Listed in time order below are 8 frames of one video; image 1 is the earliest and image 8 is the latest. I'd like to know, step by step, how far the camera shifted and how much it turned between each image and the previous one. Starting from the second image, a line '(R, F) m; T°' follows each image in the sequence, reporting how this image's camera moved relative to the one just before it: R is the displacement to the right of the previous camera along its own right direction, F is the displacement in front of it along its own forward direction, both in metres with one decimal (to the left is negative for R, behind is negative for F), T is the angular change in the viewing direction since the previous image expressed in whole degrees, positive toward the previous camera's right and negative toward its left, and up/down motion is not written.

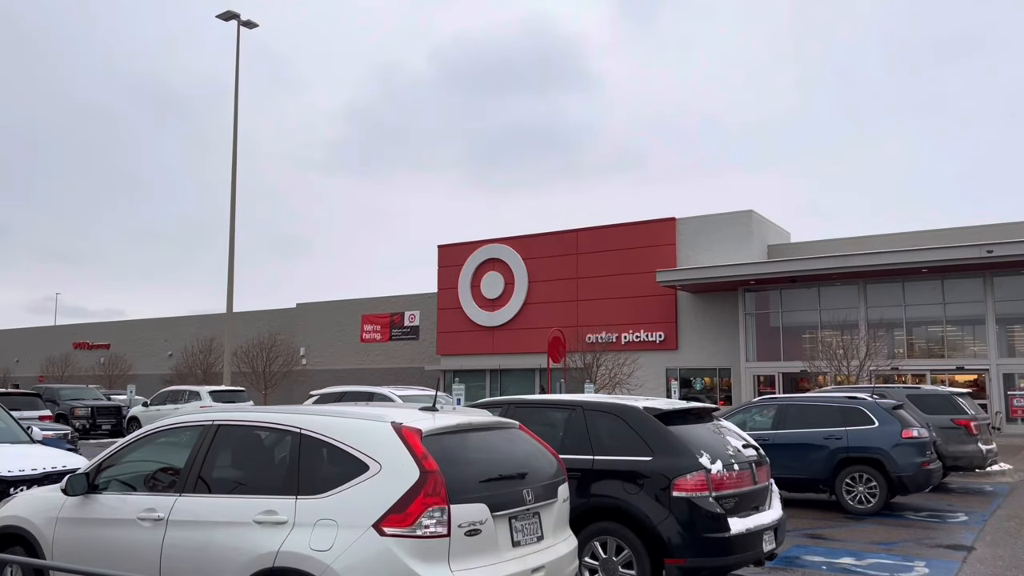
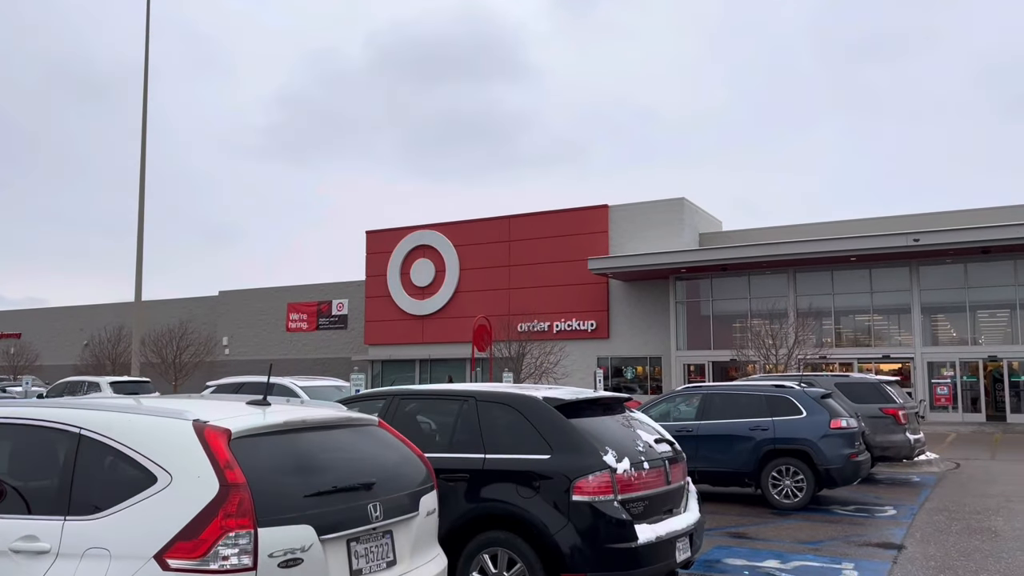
(+0.4, +0.8) m; +4°
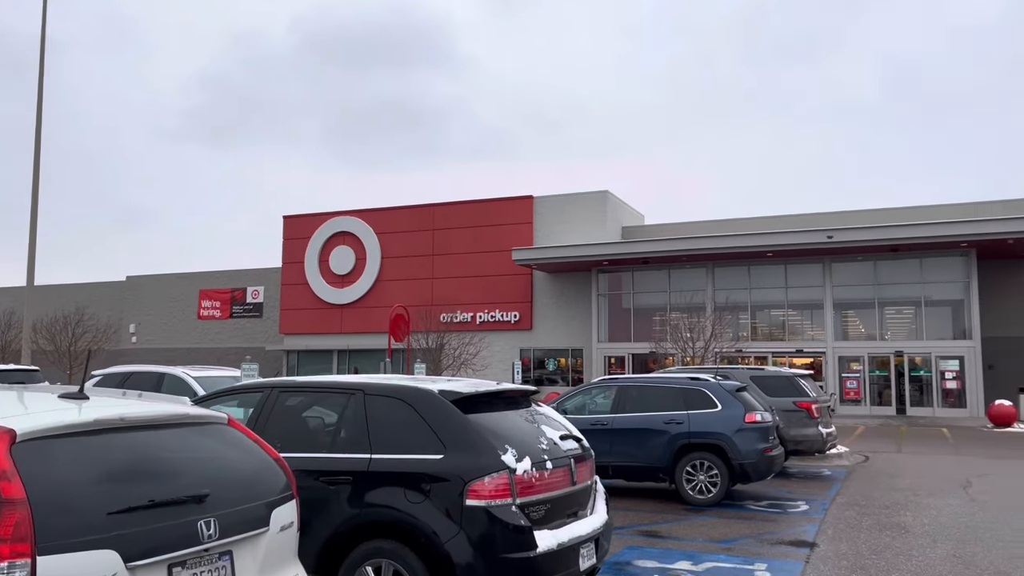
(+0.2, +0.5) m; +5°
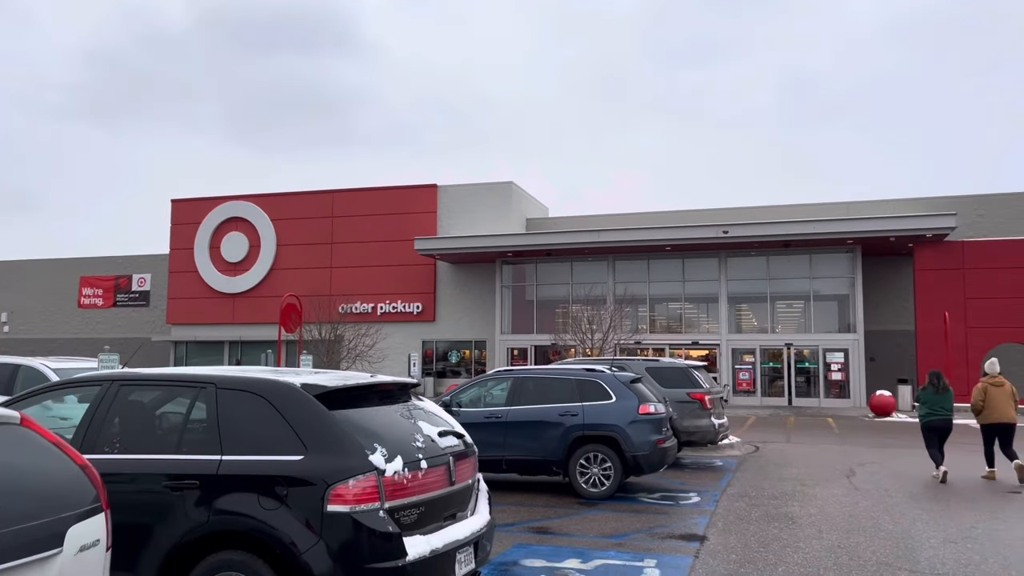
(+0.2, +0.3) m; +7°
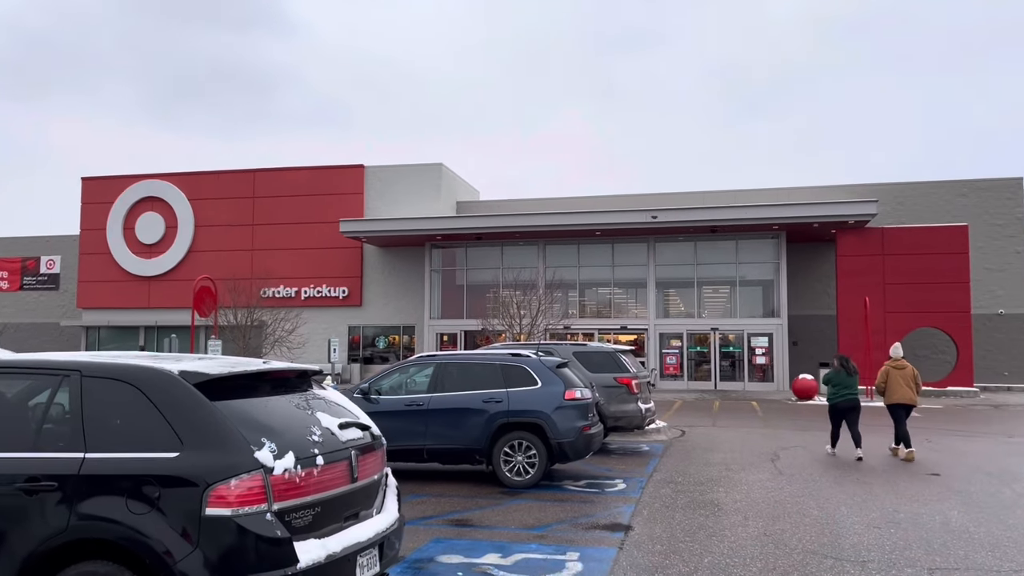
(+0.1, +0.3) m; +5°
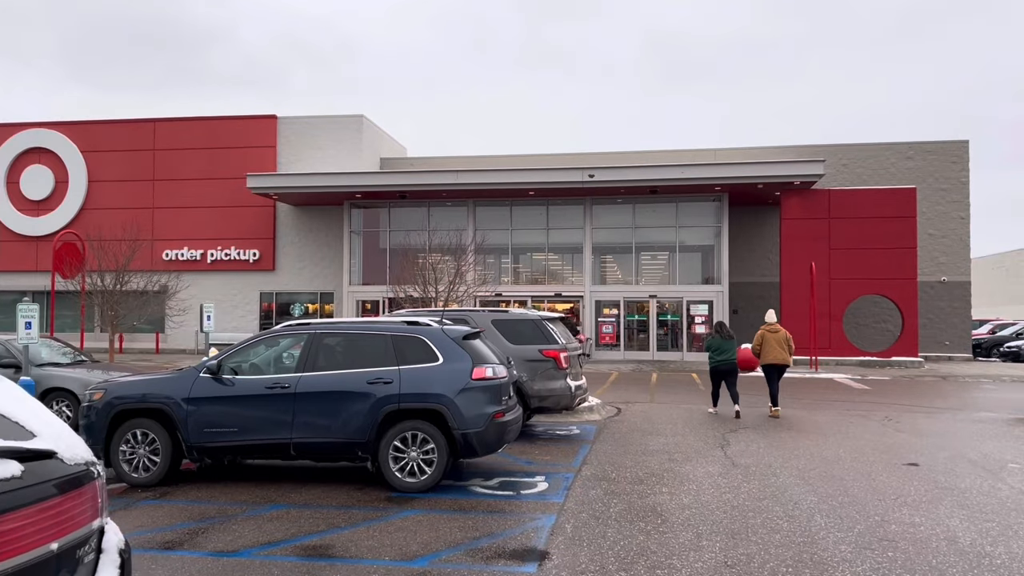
(+0.4, +1.8) m; +4°
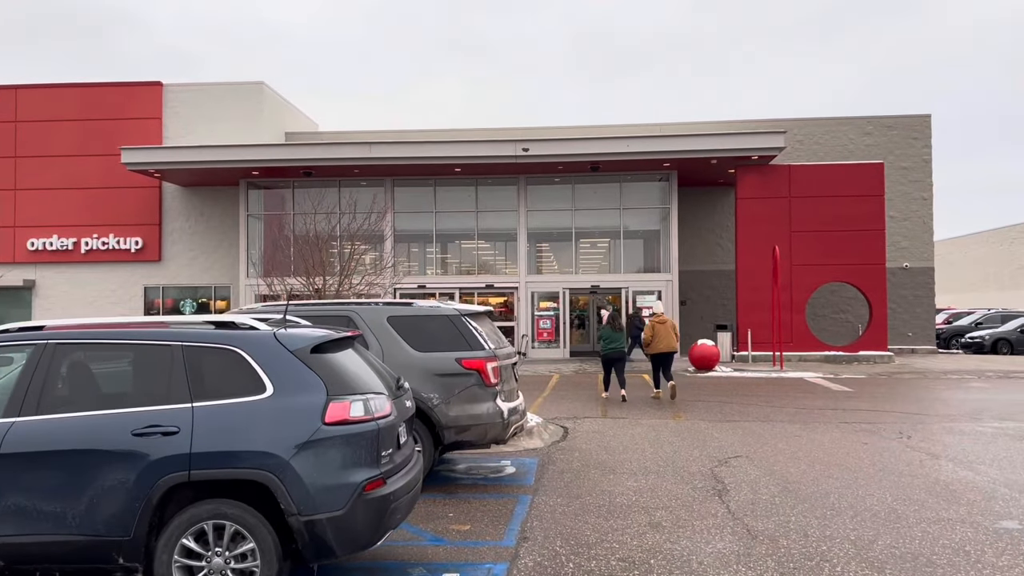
(+0.2, +2.8) m; +5°
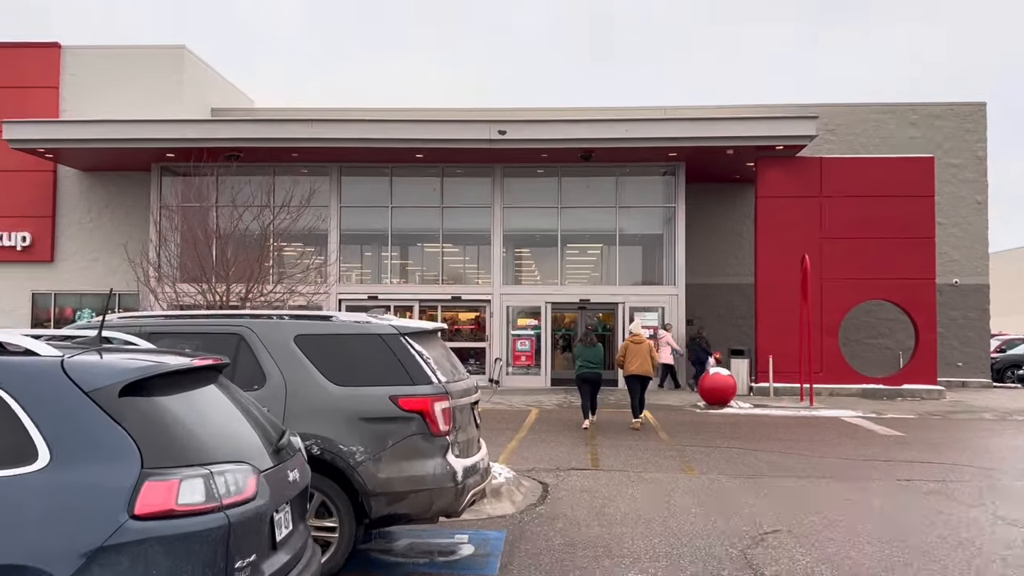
(+0.2, +3.6) m; +1°
